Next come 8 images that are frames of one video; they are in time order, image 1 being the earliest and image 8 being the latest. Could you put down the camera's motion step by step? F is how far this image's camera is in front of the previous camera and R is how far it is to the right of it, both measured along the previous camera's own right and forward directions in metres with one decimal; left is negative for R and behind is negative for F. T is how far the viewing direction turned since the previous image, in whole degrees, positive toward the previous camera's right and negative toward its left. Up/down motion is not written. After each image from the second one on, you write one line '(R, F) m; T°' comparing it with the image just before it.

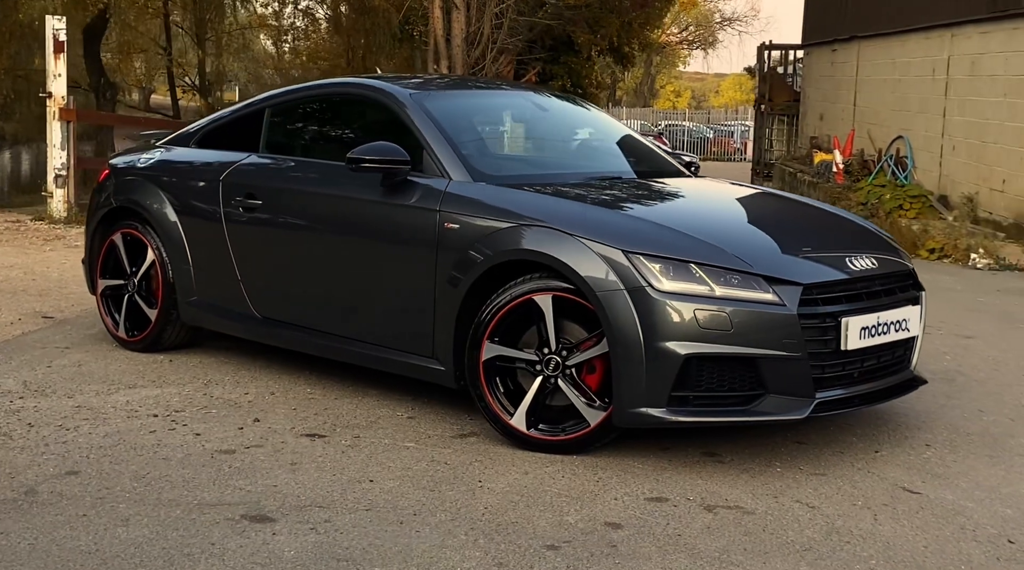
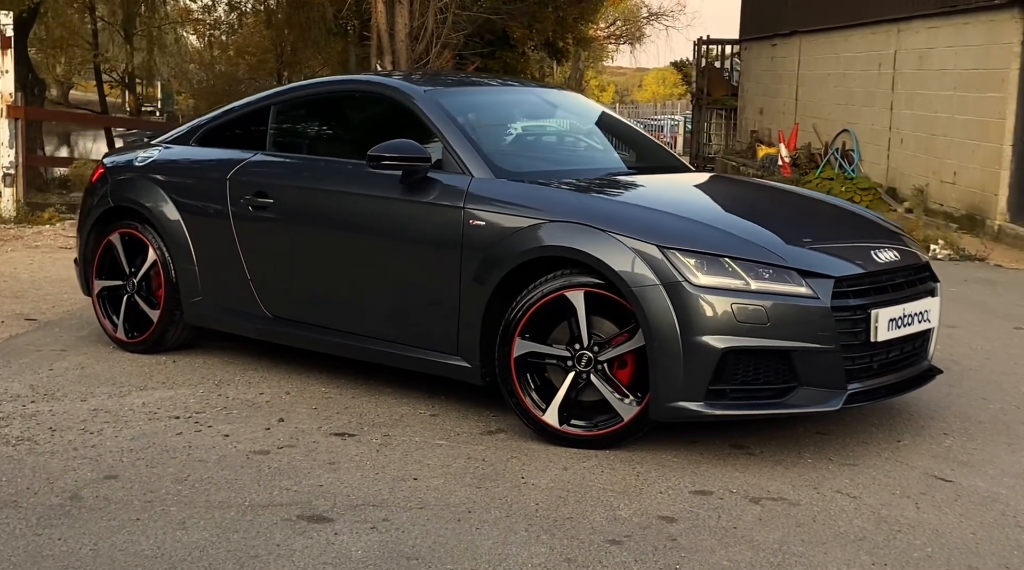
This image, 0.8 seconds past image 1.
(-0.3, 0.0) m; +3°
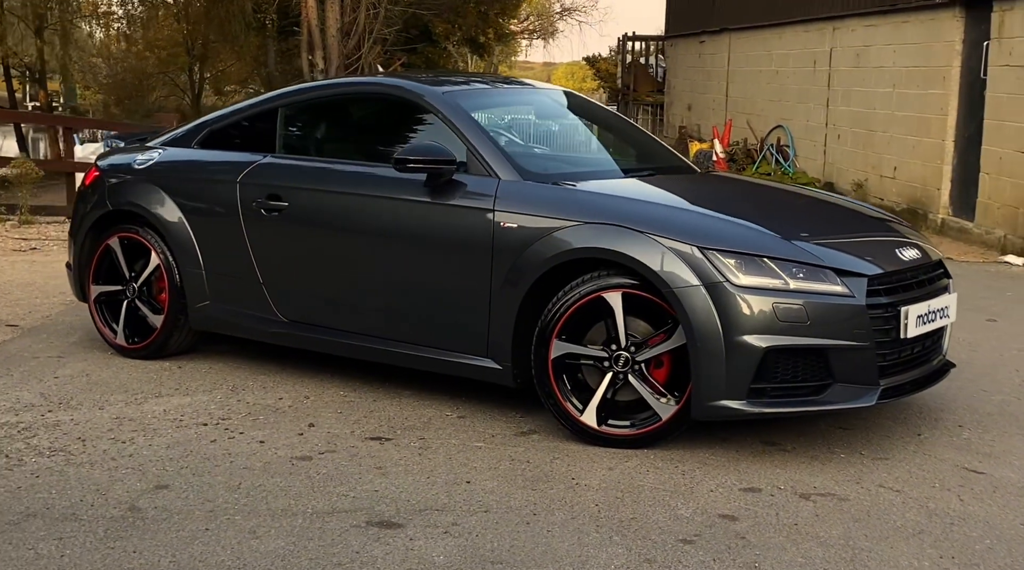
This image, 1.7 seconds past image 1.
(-0.4, 0.0) m; +3°
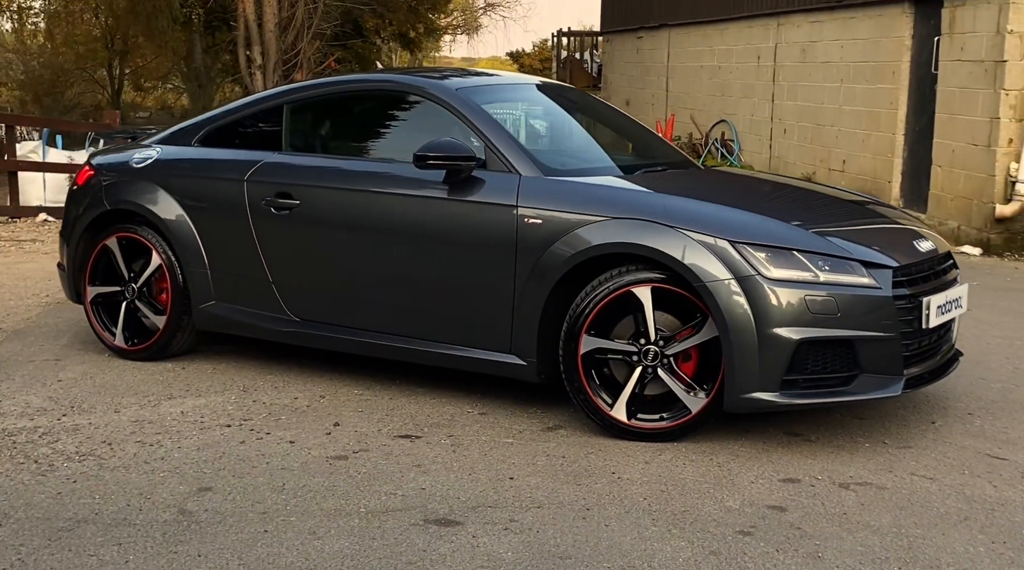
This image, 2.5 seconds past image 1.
(-0.3, 0.0) m; +3°
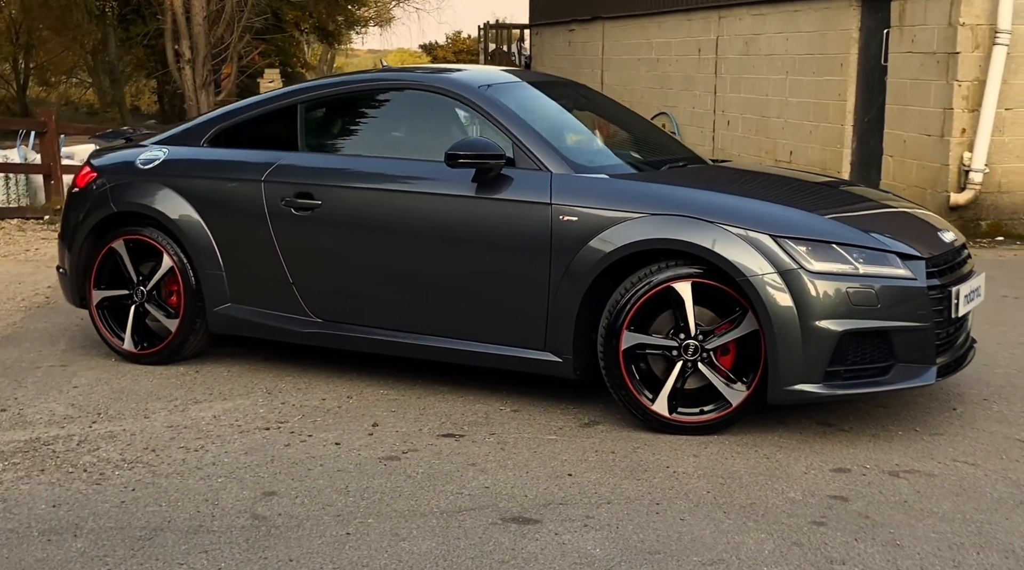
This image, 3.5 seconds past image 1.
(-0.4, 0.0) m; +3°
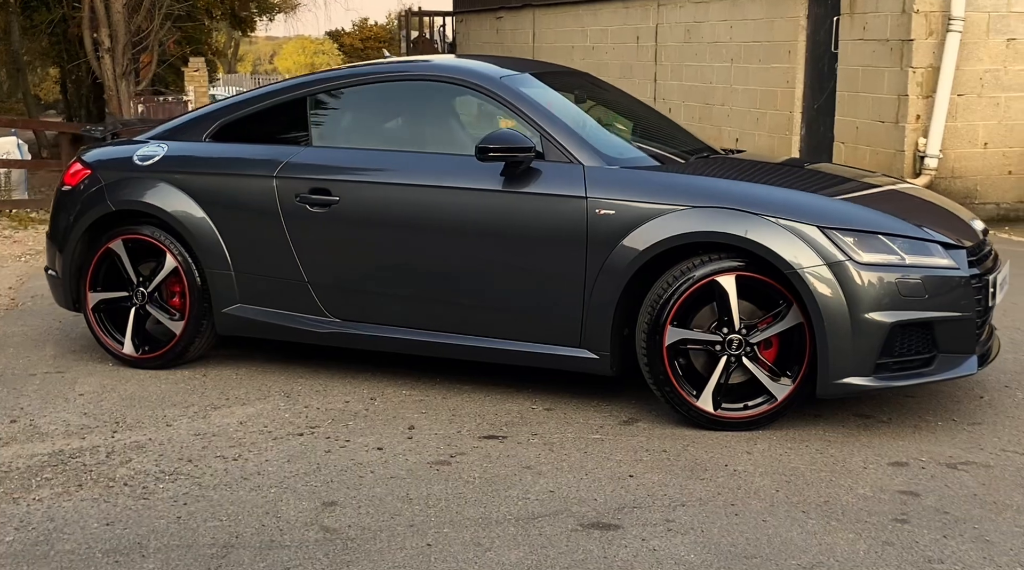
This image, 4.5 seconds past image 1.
(-0.4, +0.1) m; +3°
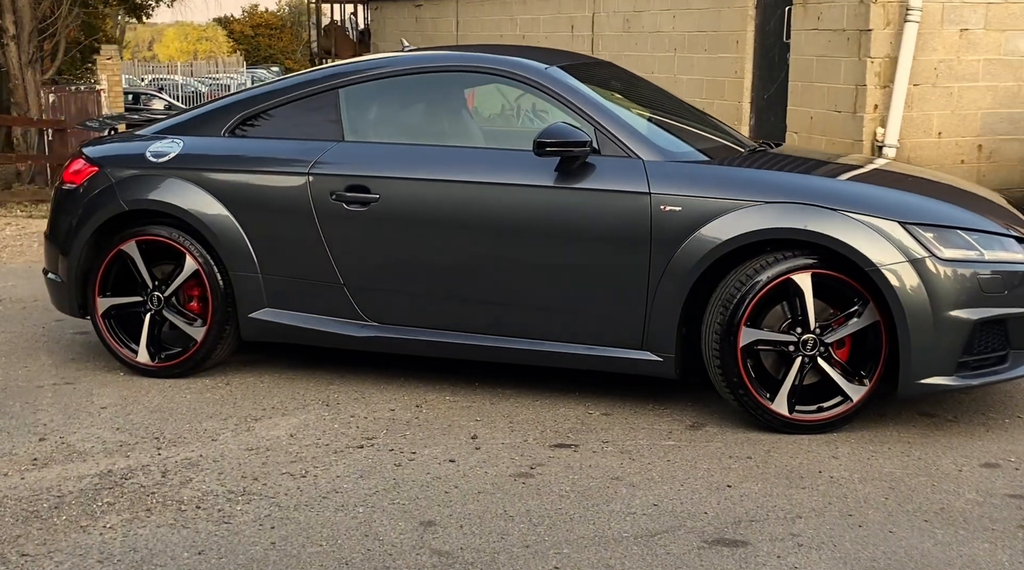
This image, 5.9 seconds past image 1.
(-0.5, +0.2) m; +4°
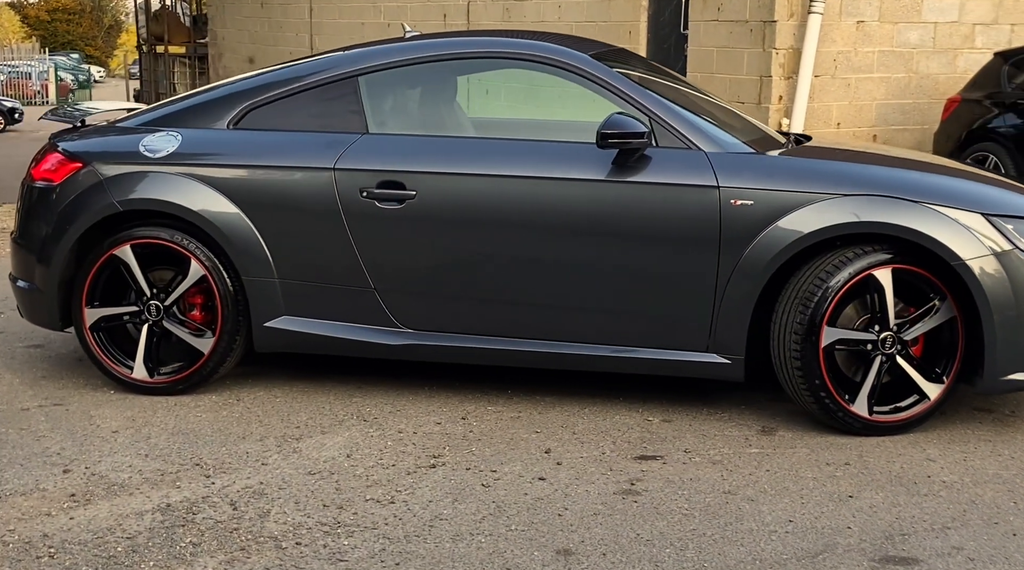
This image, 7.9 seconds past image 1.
(-0.8, +0.3) m; +7°
